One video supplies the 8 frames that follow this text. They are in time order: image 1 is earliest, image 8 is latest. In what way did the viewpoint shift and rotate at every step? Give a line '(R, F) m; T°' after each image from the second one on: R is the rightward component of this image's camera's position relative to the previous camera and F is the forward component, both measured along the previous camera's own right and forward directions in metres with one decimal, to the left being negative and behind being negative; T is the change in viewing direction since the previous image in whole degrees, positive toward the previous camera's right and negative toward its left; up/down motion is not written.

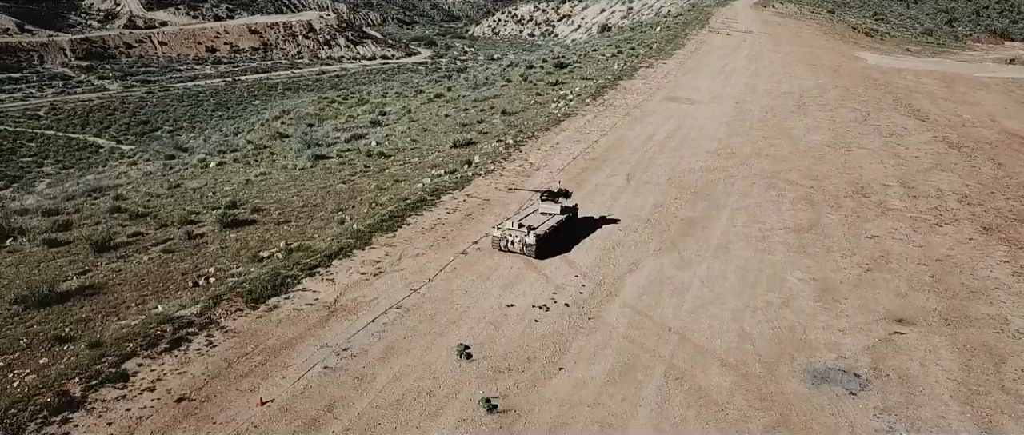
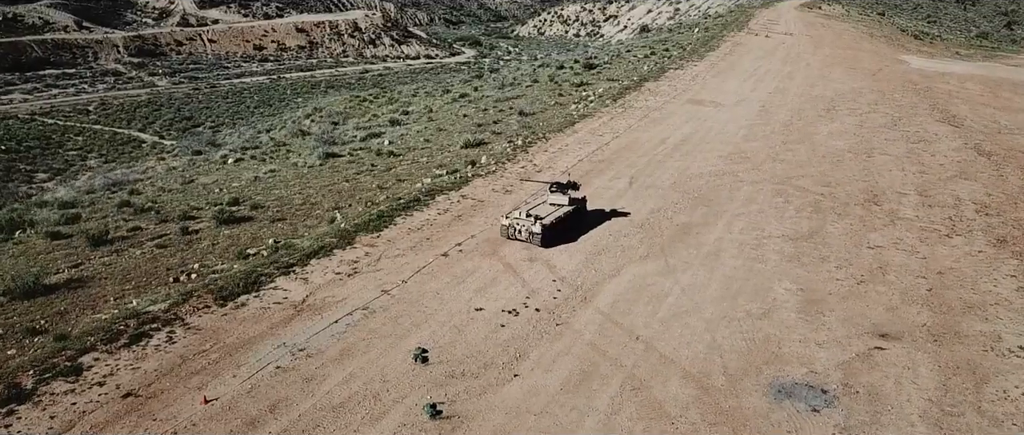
(+0.9, +0.2) m; -3°
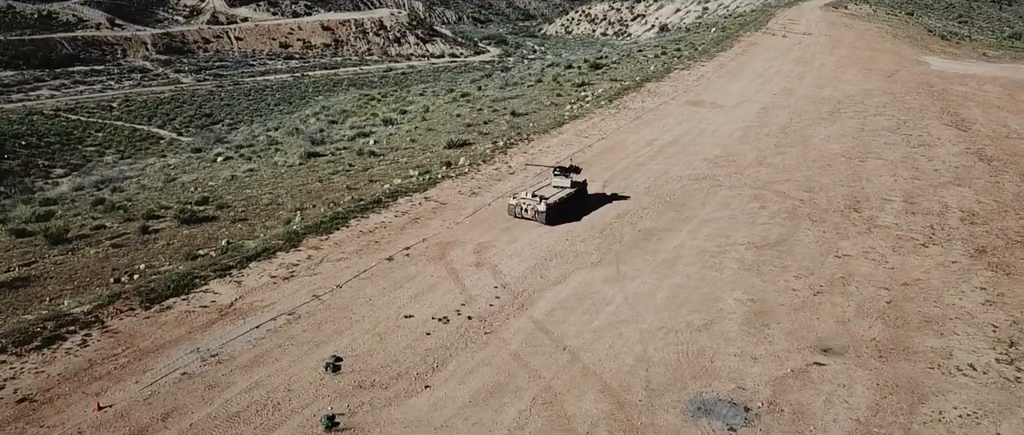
(+1.1, +0.3) m; -2°
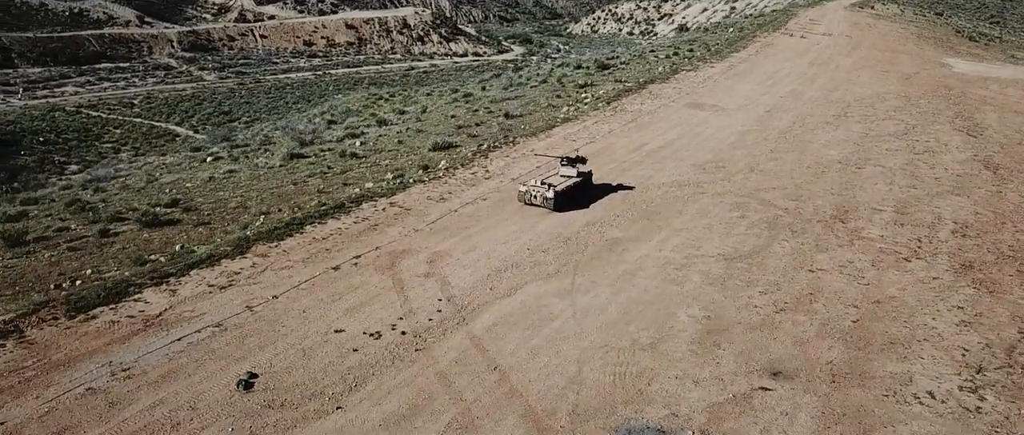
(+1.0, +0.4) m; -2°
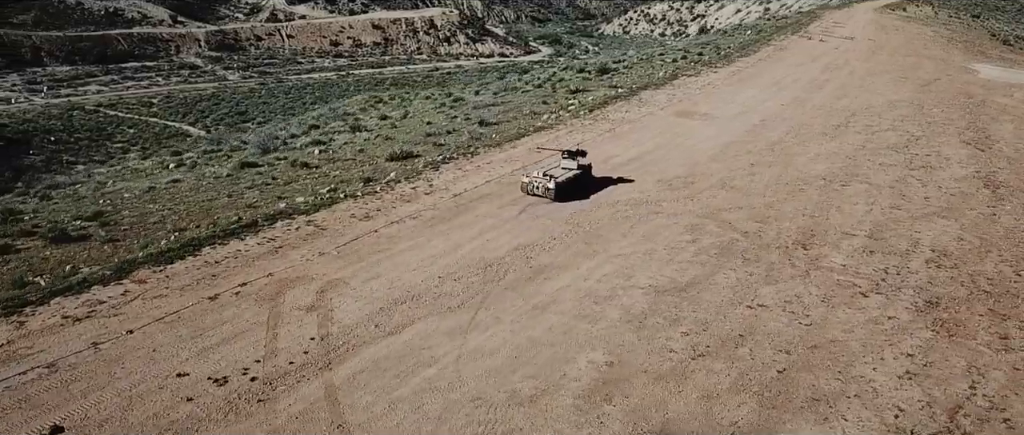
(+1.7, +1.1) m; -2°
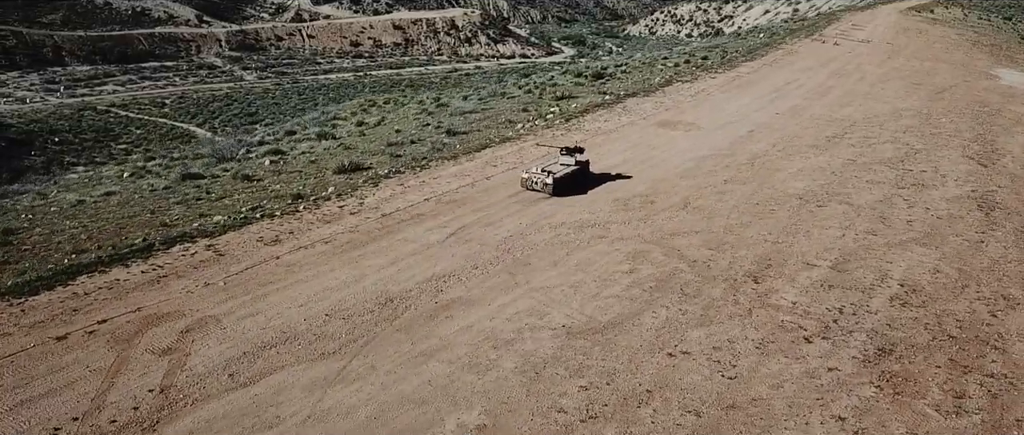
(+1.6, +1.1) m; -2°
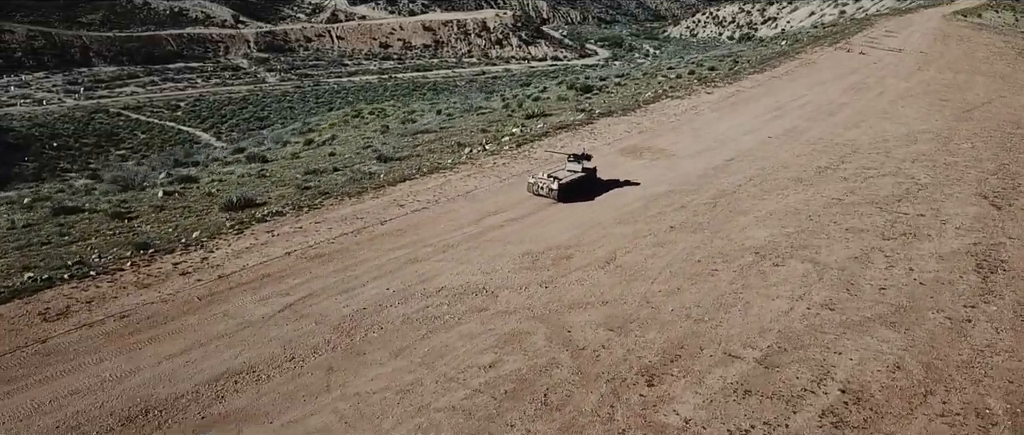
(+2.4, +2.5) m; -3°
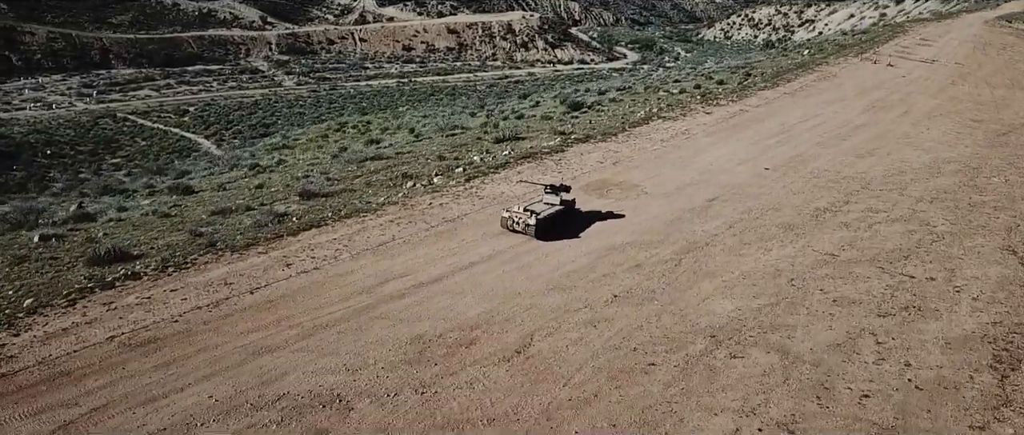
(+1.8, +2.6) m; -2°
